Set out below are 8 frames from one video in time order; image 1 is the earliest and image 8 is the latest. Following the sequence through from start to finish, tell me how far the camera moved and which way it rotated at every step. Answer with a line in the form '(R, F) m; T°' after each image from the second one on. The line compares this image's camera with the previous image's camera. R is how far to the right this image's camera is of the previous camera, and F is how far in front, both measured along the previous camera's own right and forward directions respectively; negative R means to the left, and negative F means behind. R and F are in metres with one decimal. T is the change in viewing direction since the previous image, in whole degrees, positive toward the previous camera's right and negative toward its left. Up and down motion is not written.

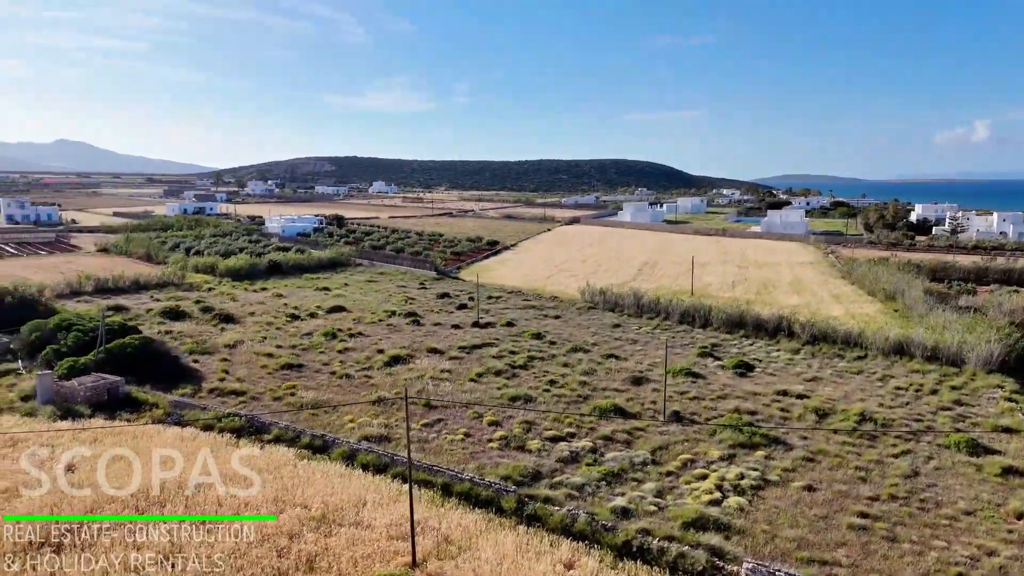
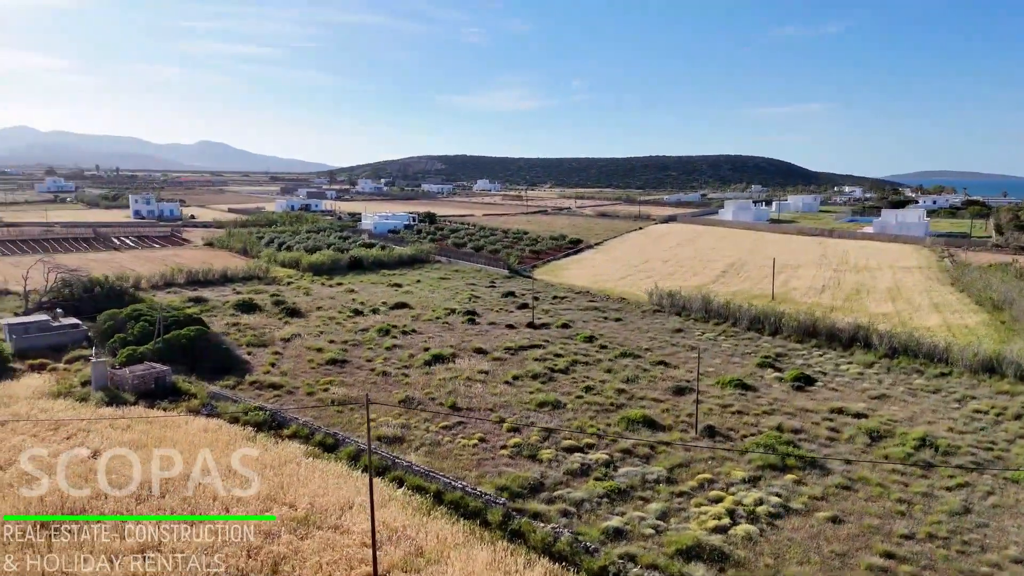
(+2.1, +0.8) m; -8°
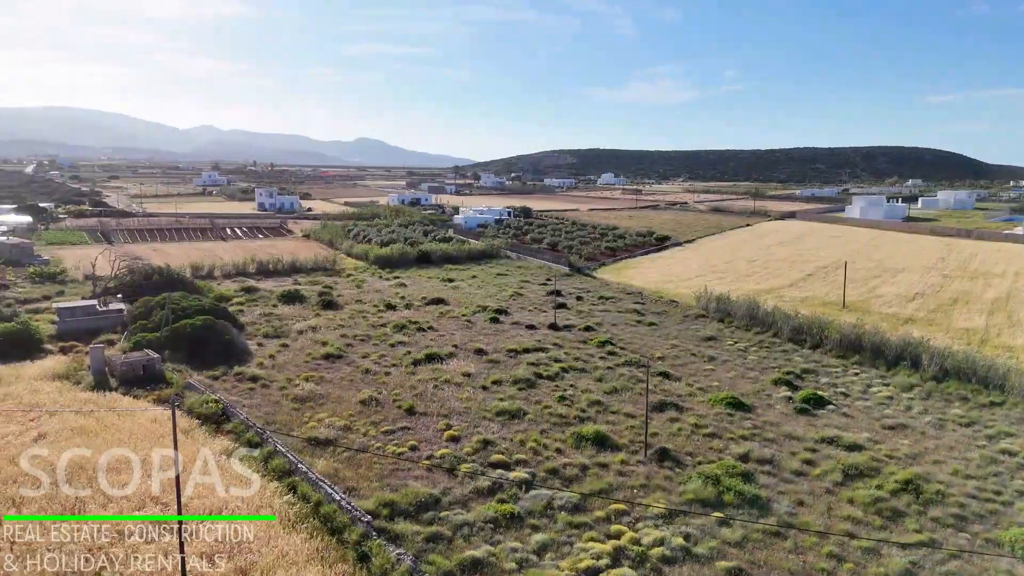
(+4.5, +1.5) m; -10°
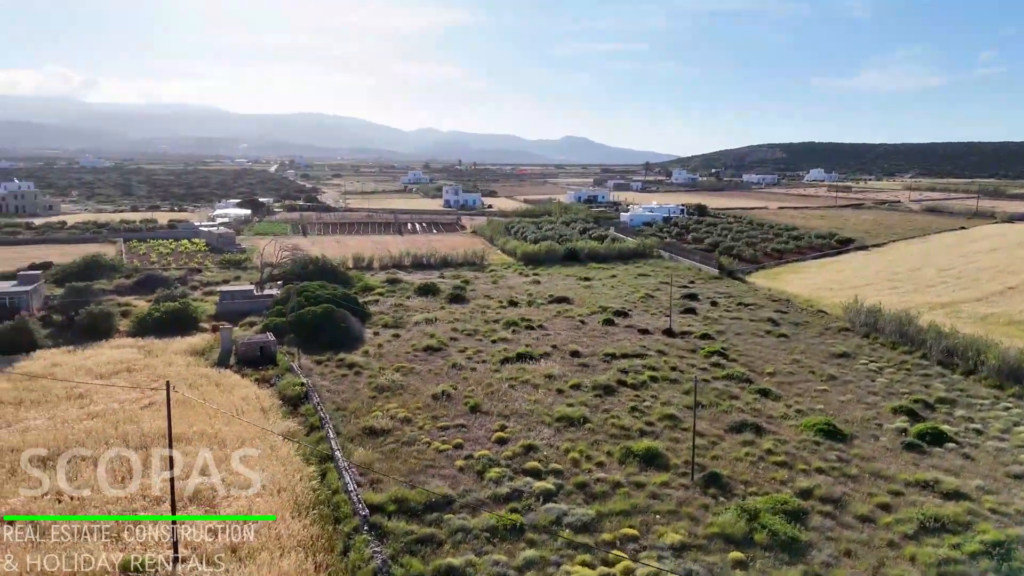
(+3.3, +0.9) m; -15°
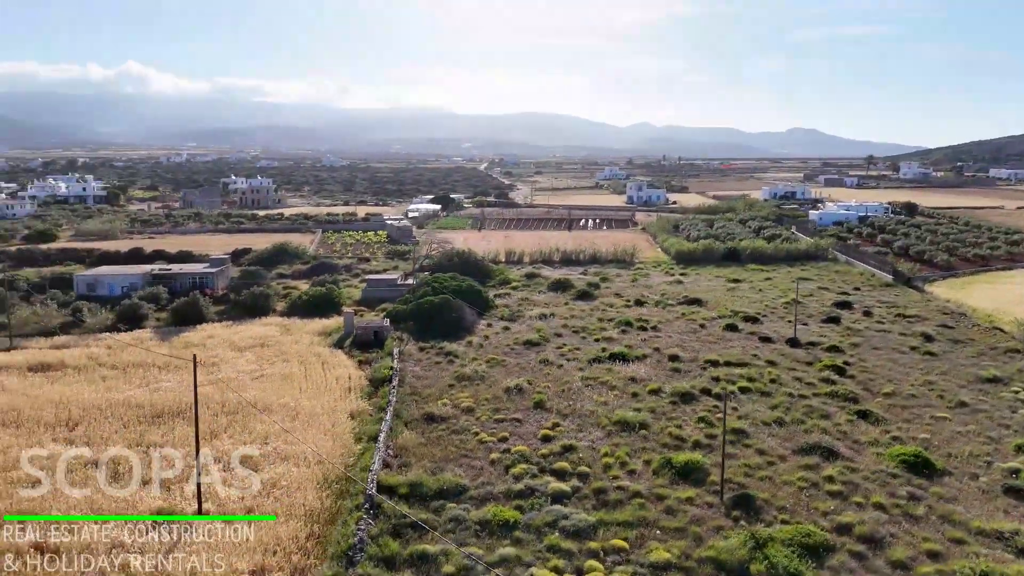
(+3.5, +0.5) m; -16°
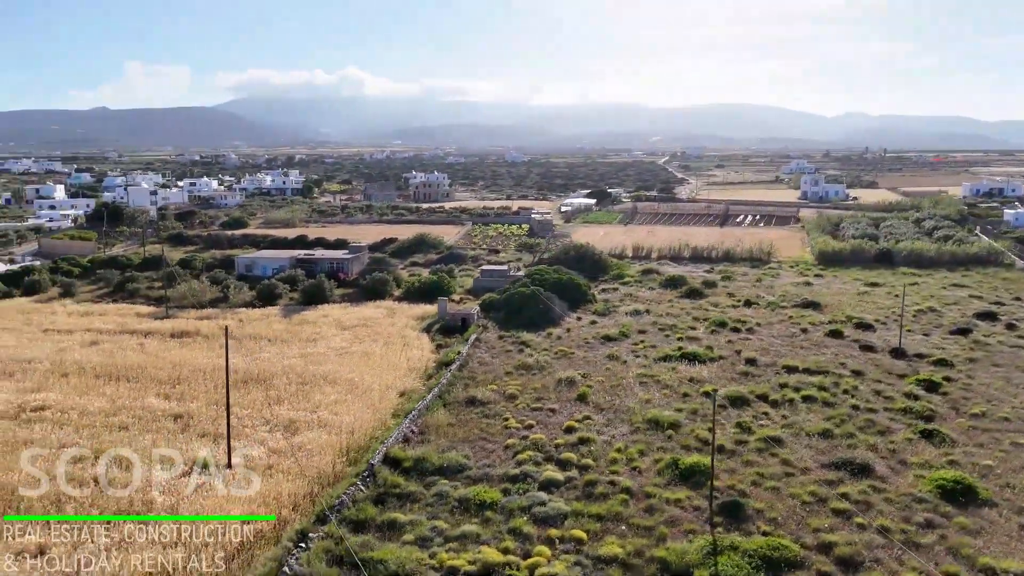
(+3.6, 0.0) m; -14°
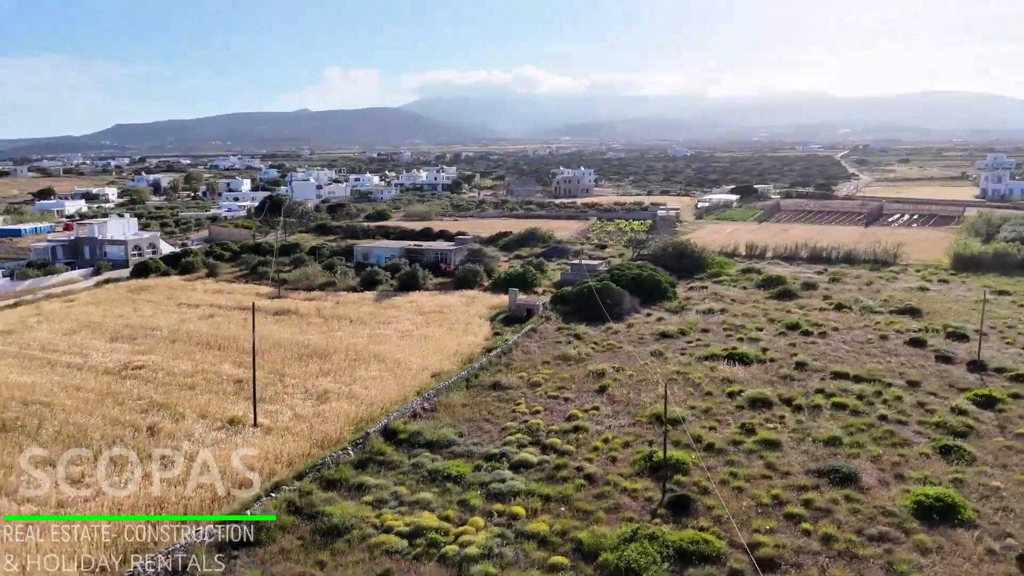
(+3.8, -0.4) m; -13°
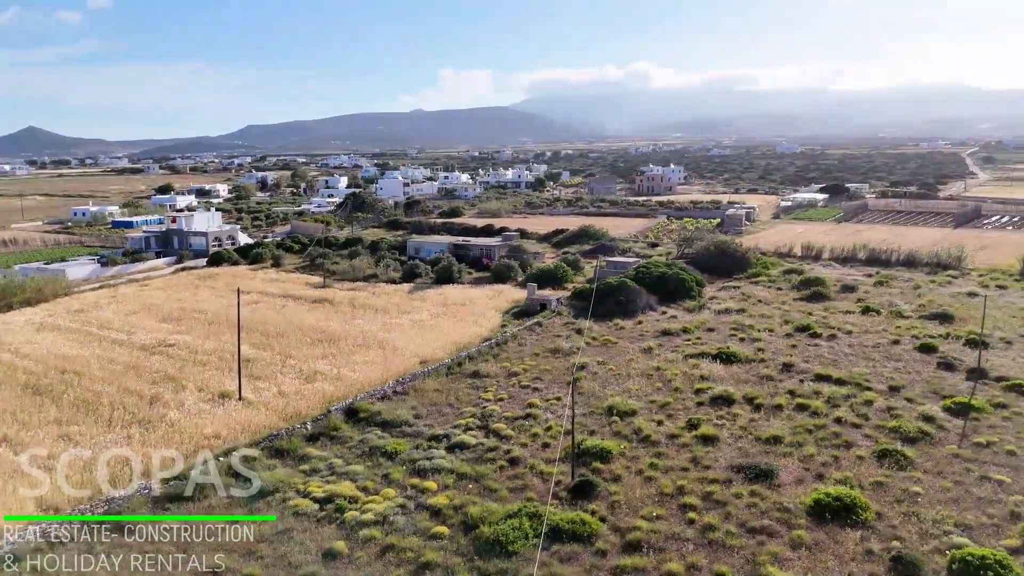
(+3.5, -0.6) m; -8°
